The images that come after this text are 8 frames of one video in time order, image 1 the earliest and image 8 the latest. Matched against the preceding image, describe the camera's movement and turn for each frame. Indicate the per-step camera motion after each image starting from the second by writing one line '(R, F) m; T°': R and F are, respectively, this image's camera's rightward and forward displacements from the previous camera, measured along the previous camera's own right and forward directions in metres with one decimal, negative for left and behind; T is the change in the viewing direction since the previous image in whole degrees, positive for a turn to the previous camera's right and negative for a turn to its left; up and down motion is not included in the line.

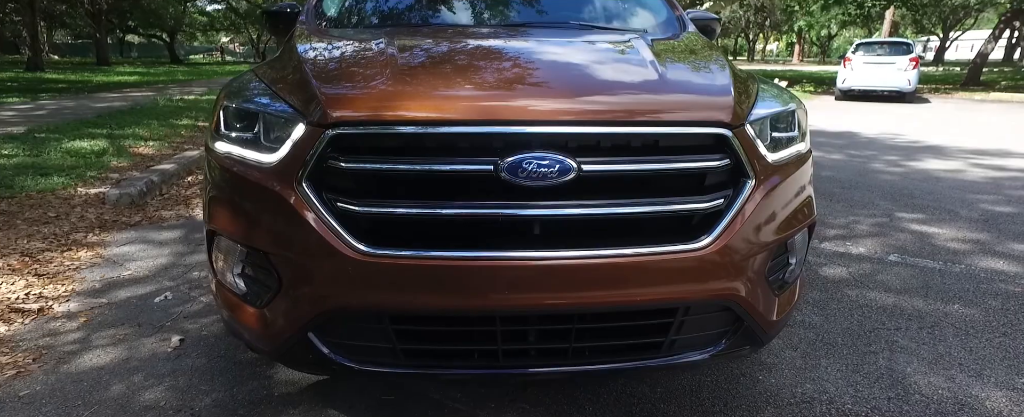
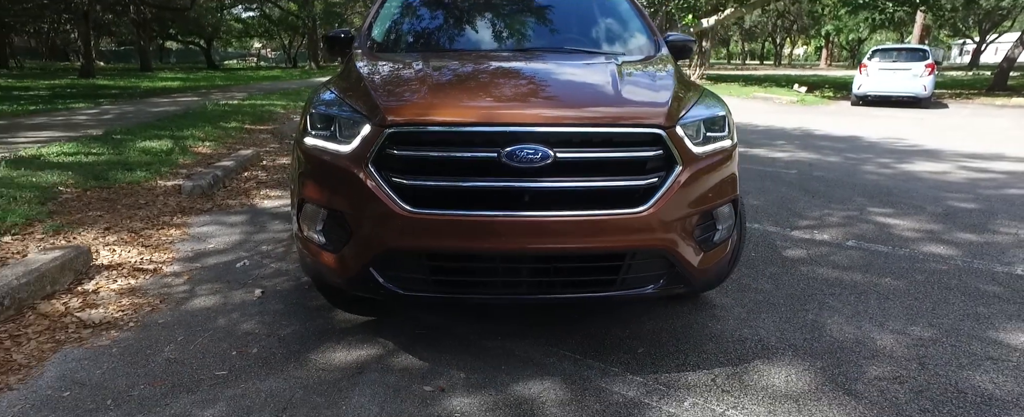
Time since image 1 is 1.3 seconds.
(+0.1, -0.7) m; -2°
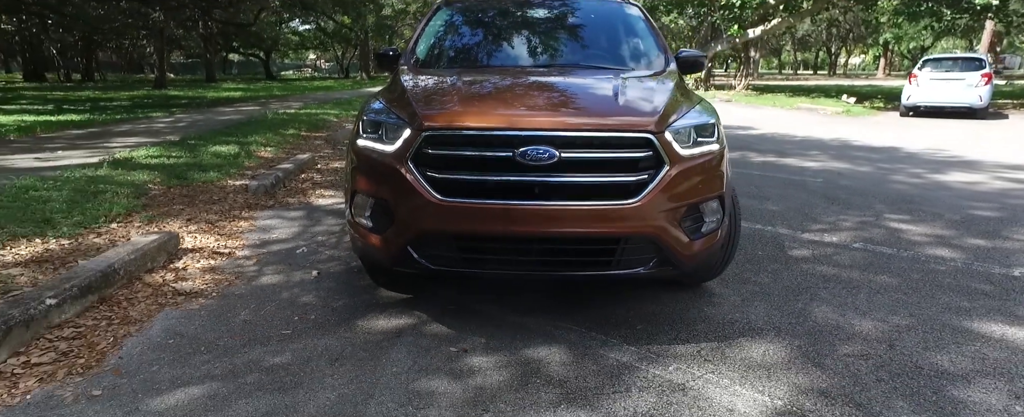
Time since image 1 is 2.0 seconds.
(+0.1, -0.5) m; -4°
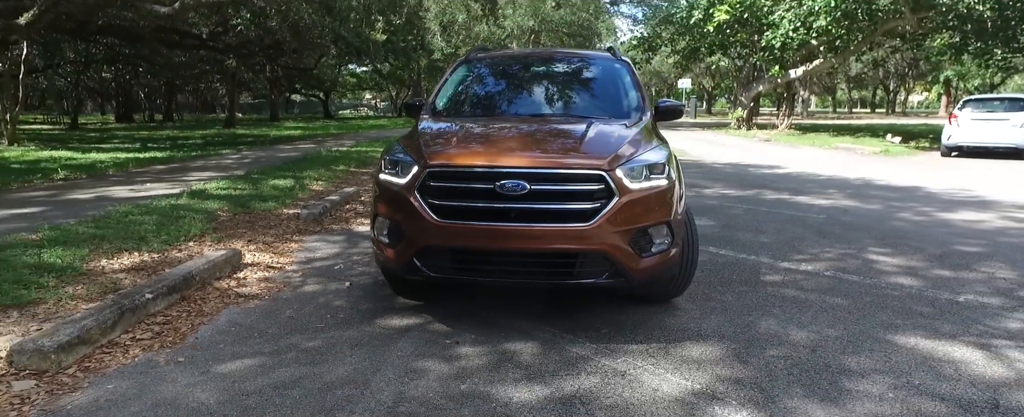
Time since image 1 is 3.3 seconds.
(+0.4, -0.7) m; -4°
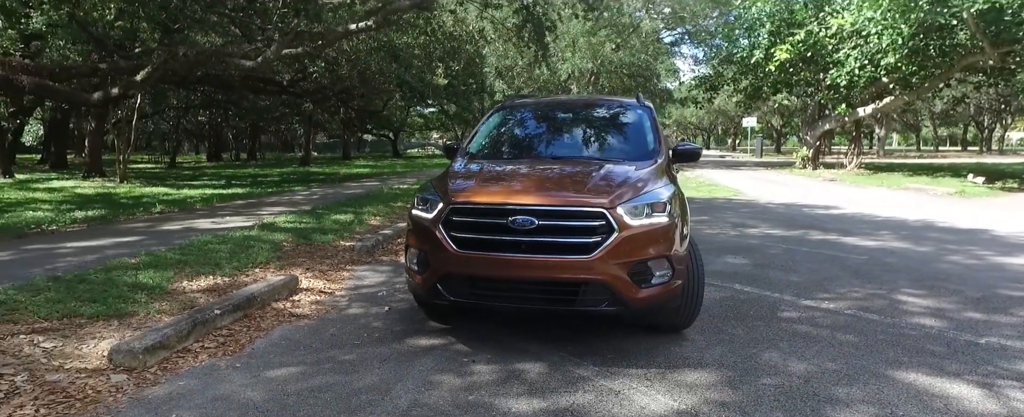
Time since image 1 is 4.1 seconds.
(+0.3, -0.4) m; -6°
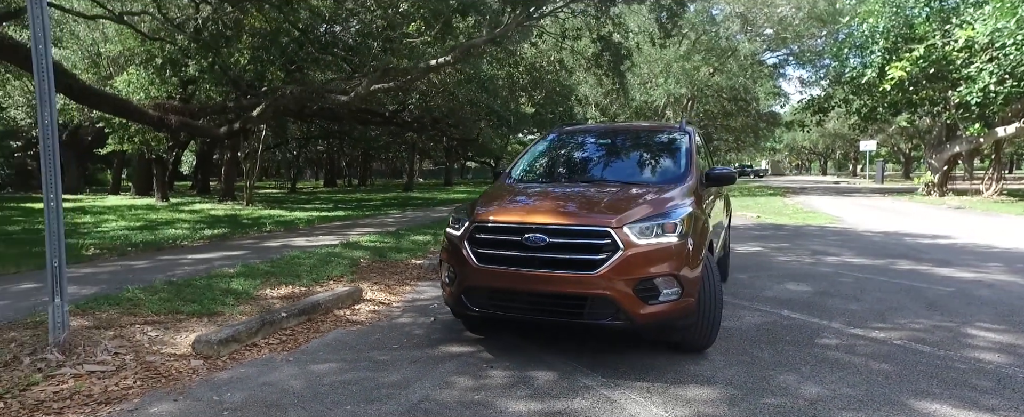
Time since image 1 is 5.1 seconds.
(+0.6, -0.3) m; -10°
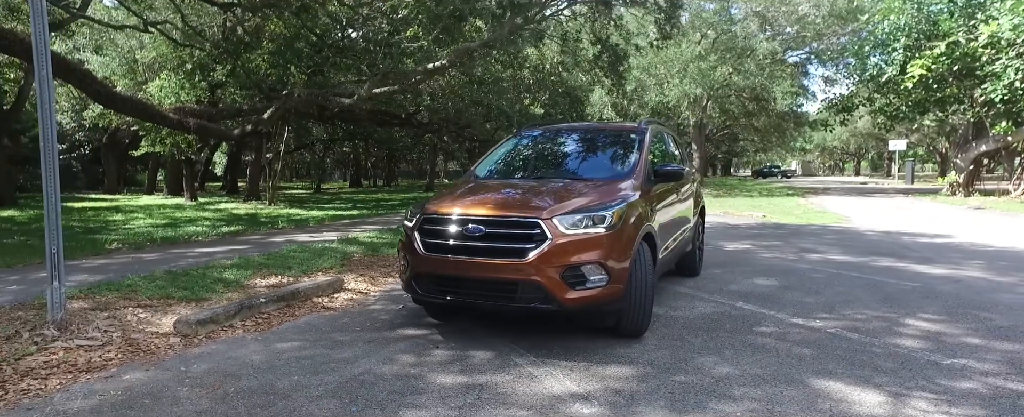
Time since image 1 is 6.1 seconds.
(+0.7, -0.4) m; -3°
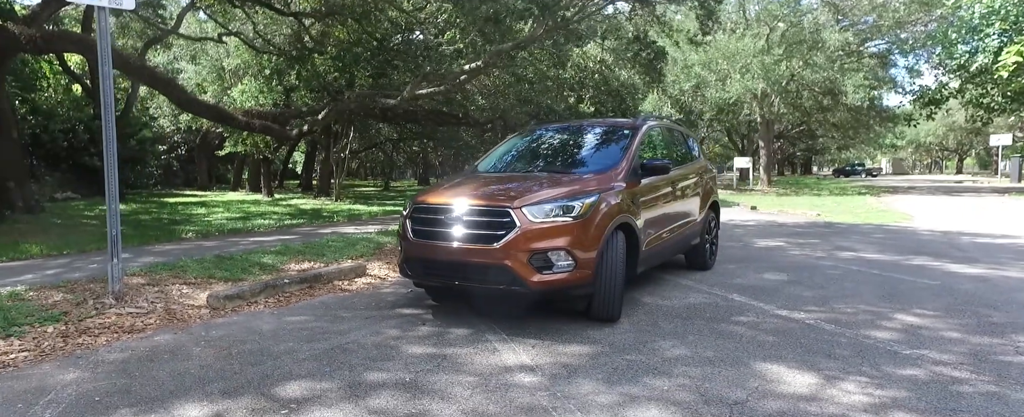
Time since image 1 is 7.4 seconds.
(+0.8, -0.4) m; -7°
